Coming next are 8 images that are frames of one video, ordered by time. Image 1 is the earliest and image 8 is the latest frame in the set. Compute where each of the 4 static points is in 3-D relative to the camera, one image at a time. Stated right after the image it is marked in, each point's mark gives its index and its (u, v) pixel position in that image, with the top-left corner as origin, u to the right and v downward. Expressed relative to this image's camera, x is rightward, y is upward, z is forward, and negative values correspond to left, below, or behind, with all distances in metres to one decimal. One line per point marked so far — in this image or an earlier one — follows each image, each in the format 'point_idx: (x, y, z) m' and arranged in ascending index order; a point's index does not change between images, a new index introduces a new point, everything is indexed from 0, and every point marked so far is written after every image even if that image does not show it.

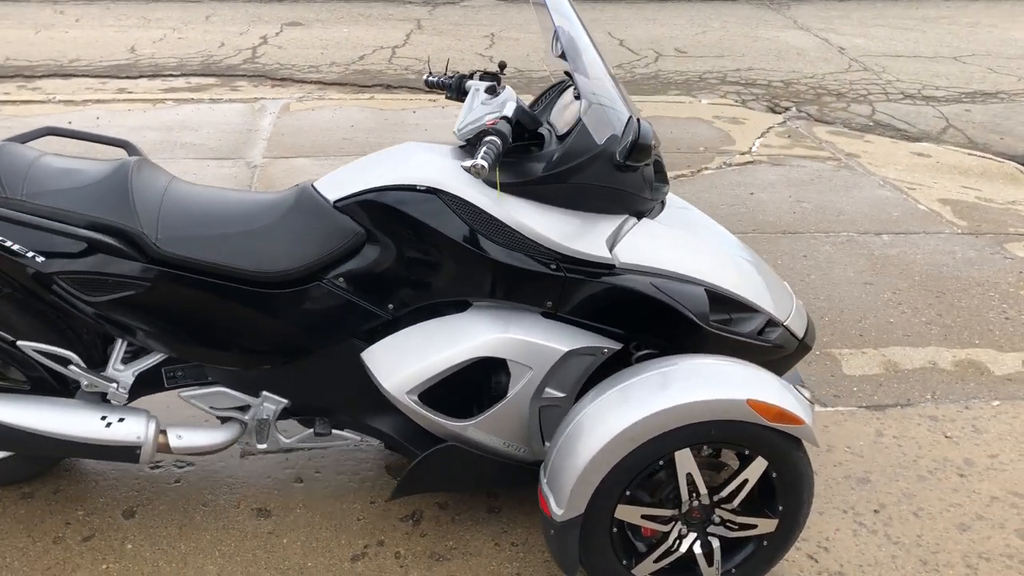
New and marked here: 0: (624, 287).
0: (+0.3, 0.0, +2.5) m
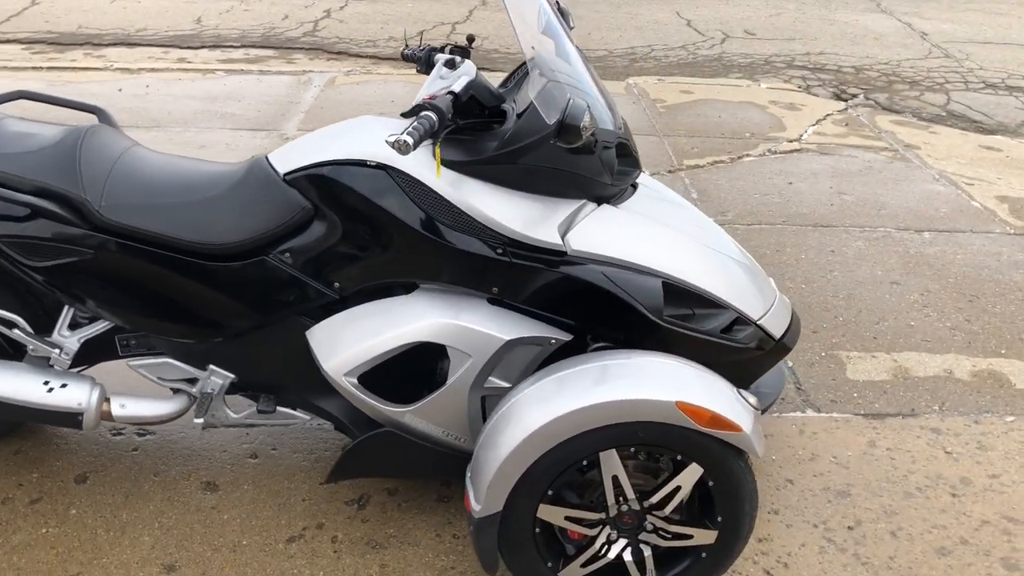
0: (+0.2, 0.0, +2.4) m
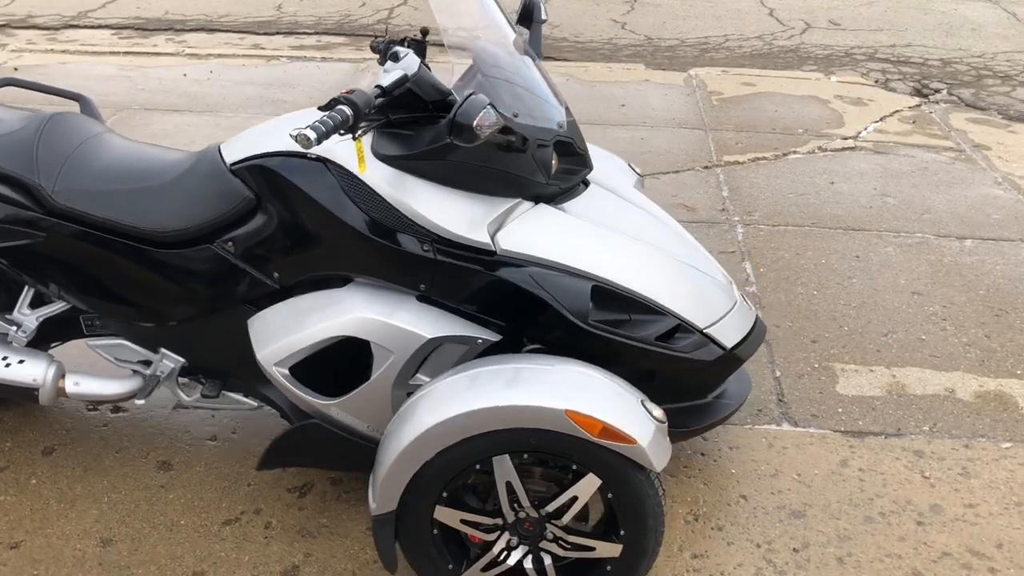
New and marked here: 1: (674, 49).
0: (0.0, 0.0, +2.3) m
1: (+1.3, +2.0, +7.8) m
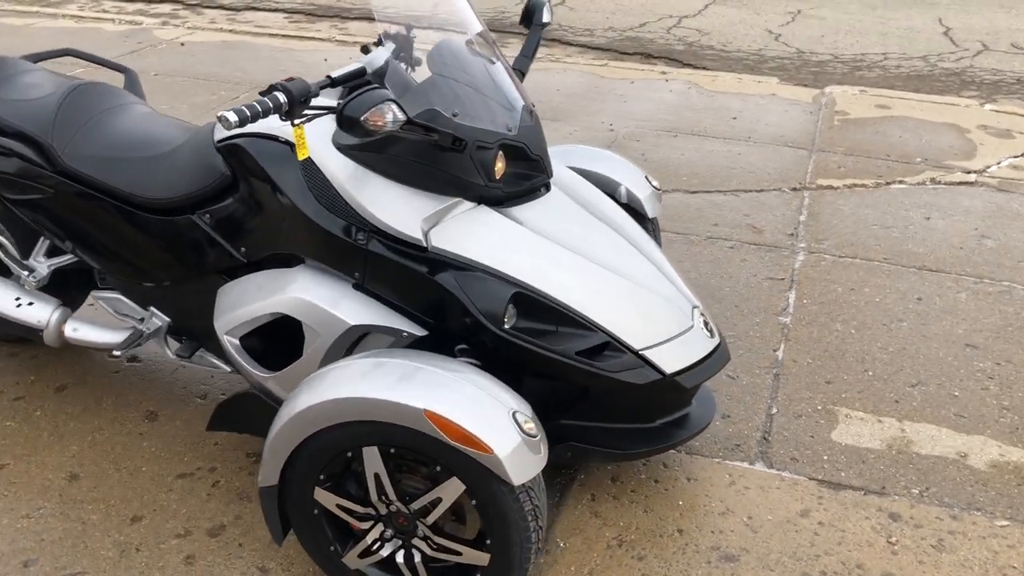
0: (-0.2, 0.0, +2.4) m
1: (+2.5, +1.8, +7.5) m
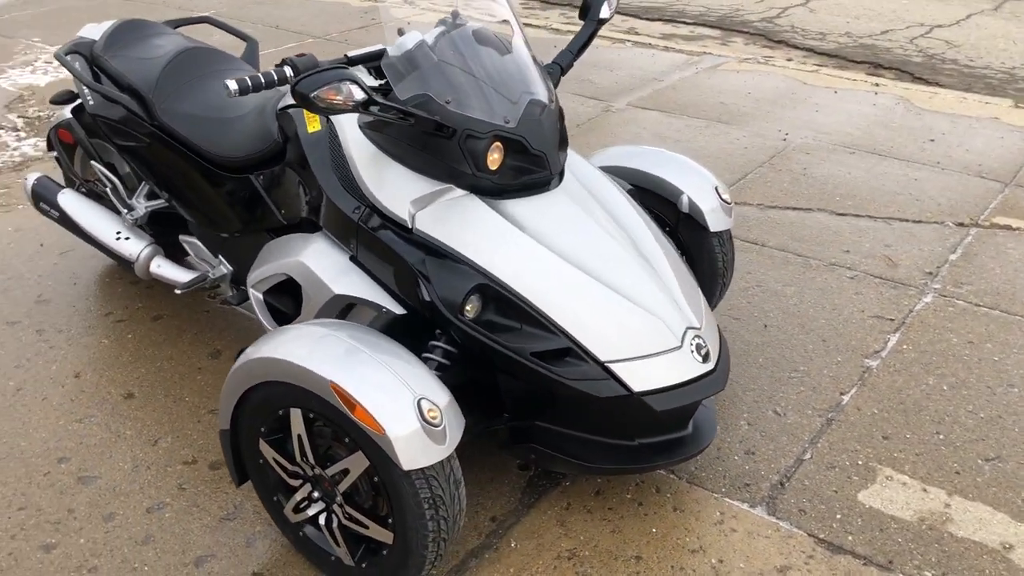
0: (-0.3, +0.1, +2.4) m
1: (+3.9, +1.4, +6.5) m
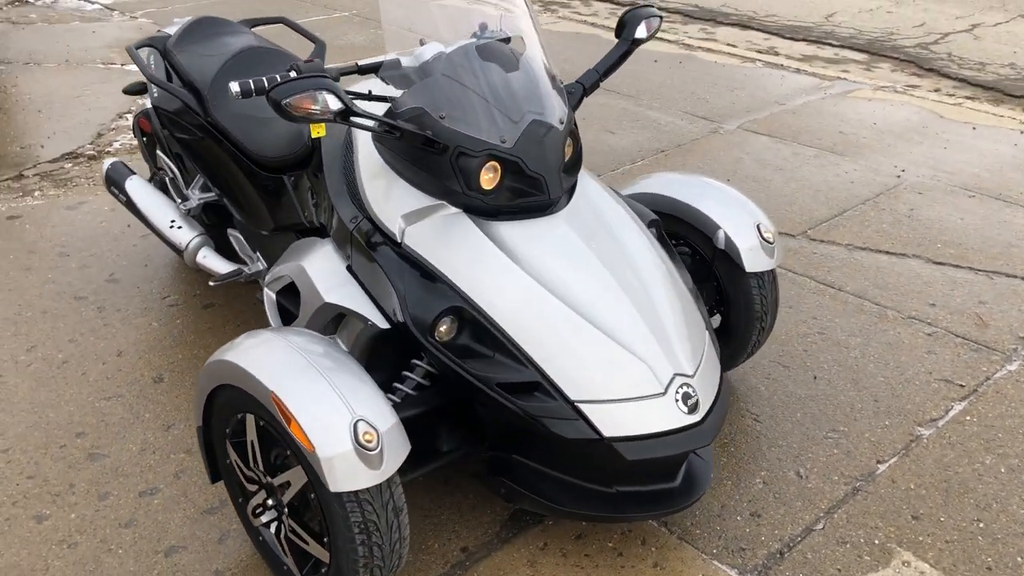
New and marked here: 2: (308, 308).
0: (-0.3, 0.0, +2.4) m
1: (+4.6, +0.9, +5.7) m
2: (-0.5, -0.1, +2.6) m
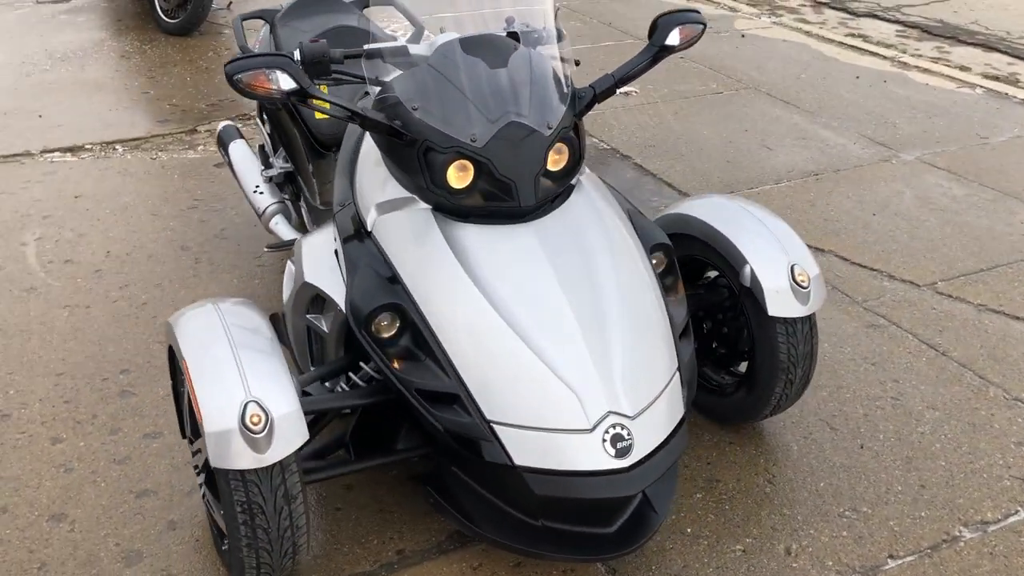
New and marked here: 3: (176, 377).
0: (-0.4, +0.1, +2.3) m
1: (+5.3, +0.1, +4.3) m
2: (-0.6, 0.0, +2.6) m
3: (-0.8, -0.2, +2.4) m
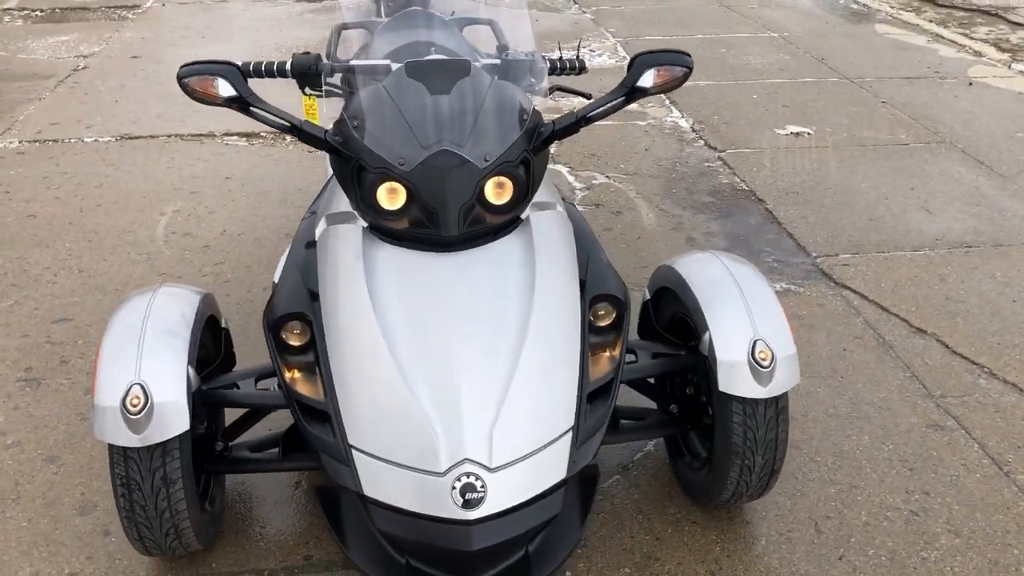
0: (-0.5, +0.1, +2.4) m
1: (+5.4, -0.8, +2.6) m
2: (-0.7, 0.0, +2.7) m
3: (-1.0, -0.2, +2.5) m
